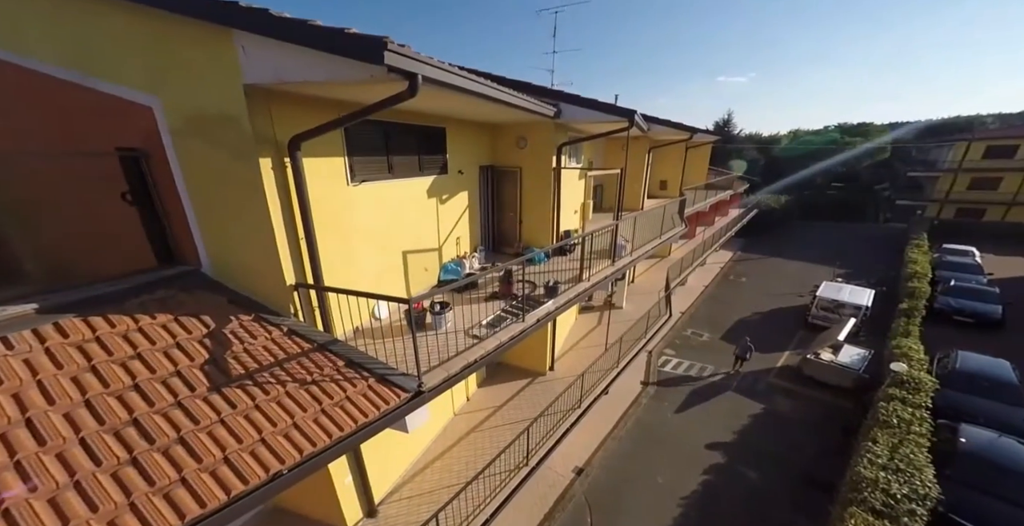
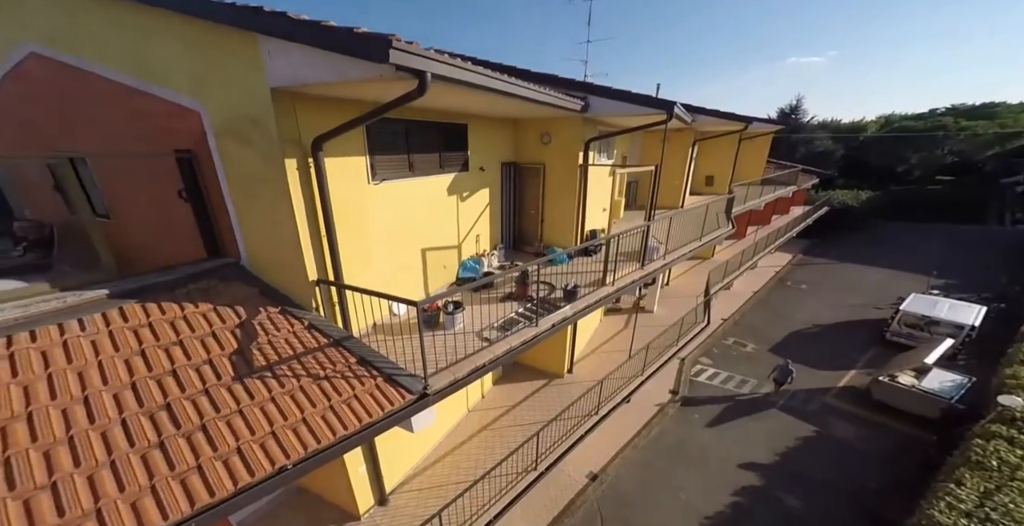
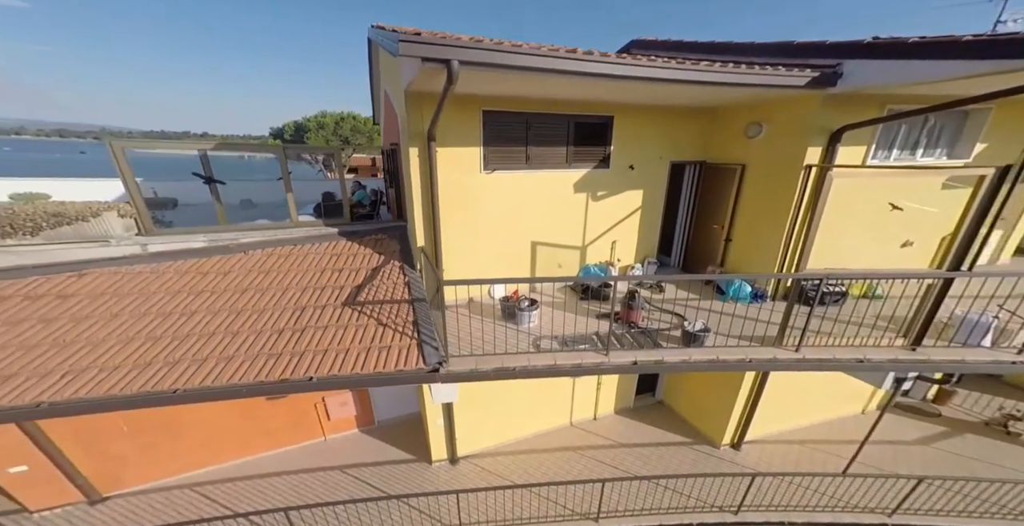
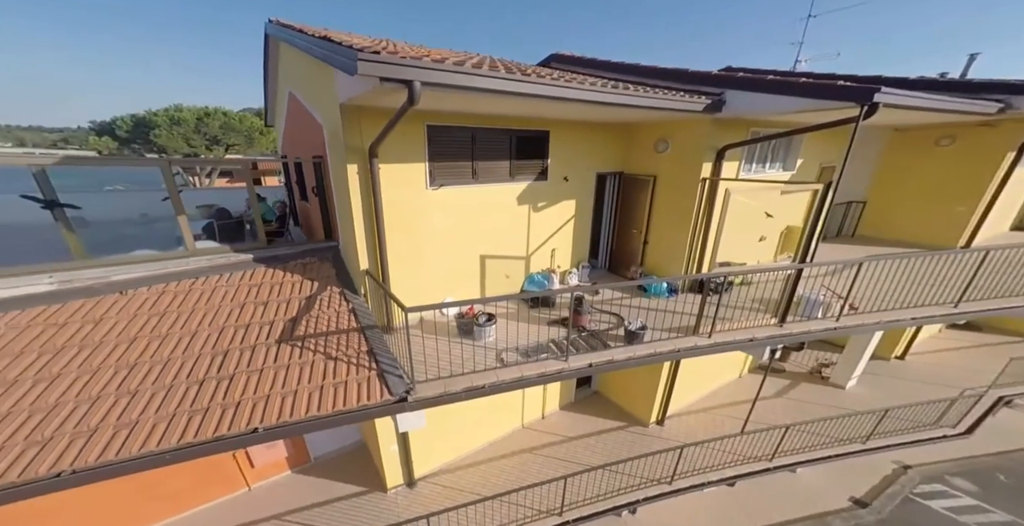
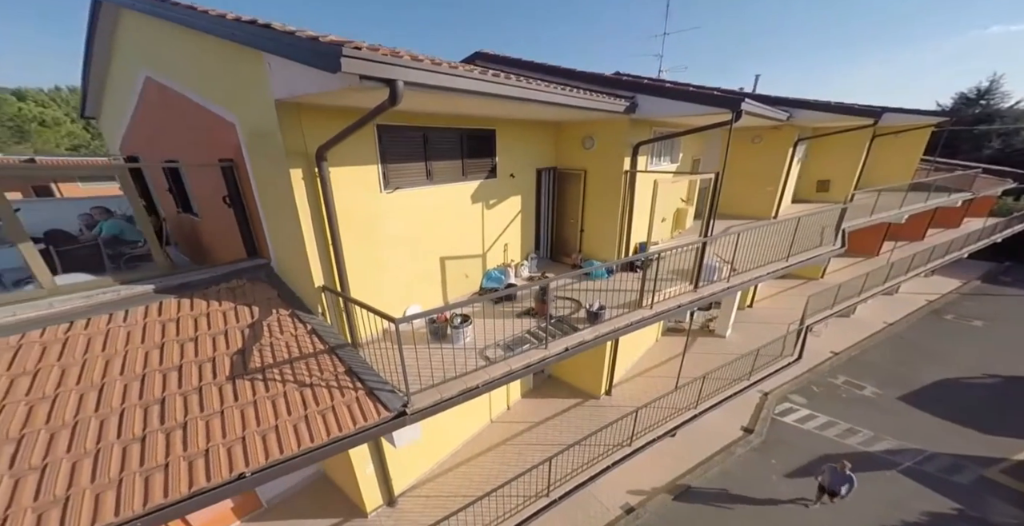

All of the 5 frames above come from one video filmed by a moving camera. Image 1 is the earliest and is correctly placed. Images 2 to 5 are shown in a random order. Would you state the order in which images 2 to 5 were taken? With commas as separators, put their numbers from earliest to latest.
2, 5, 4, 3
